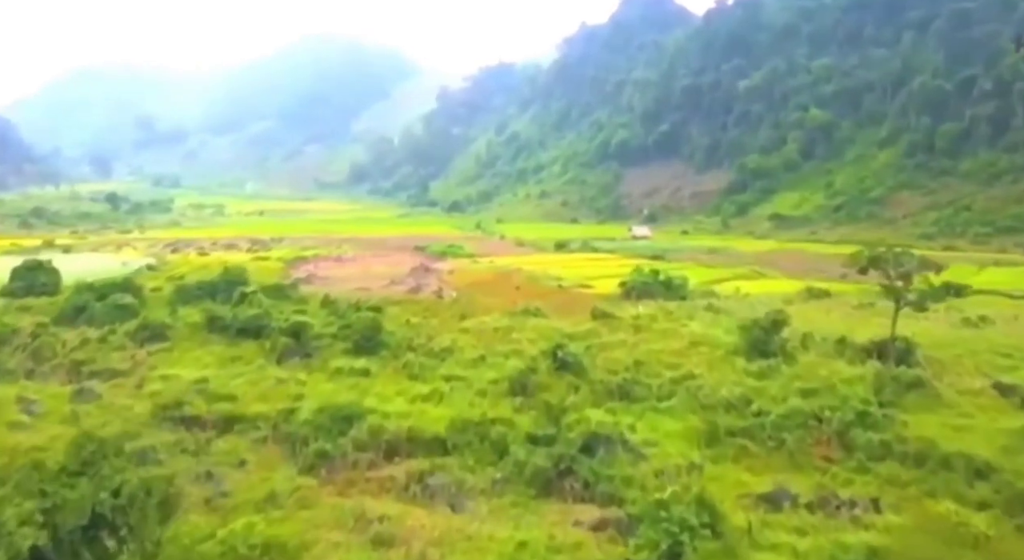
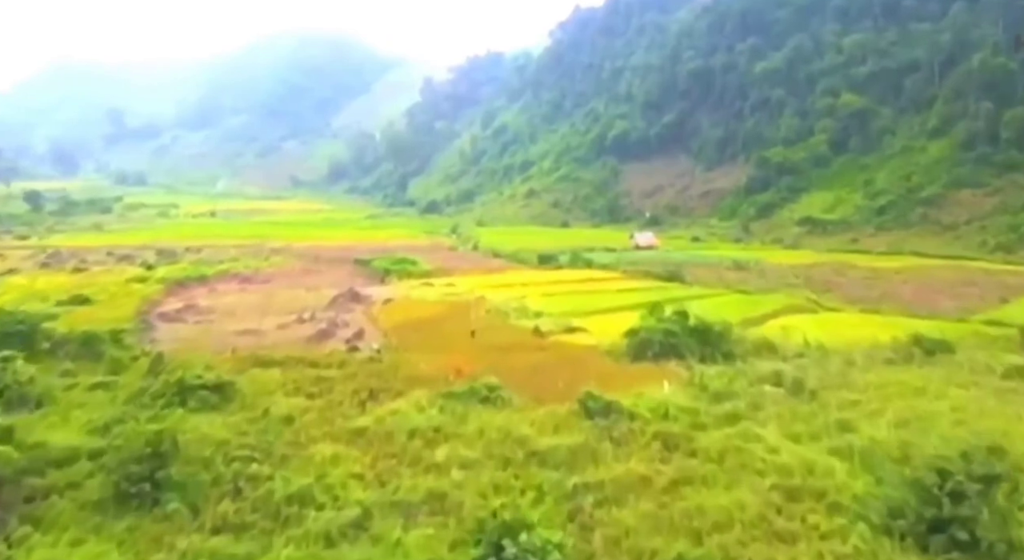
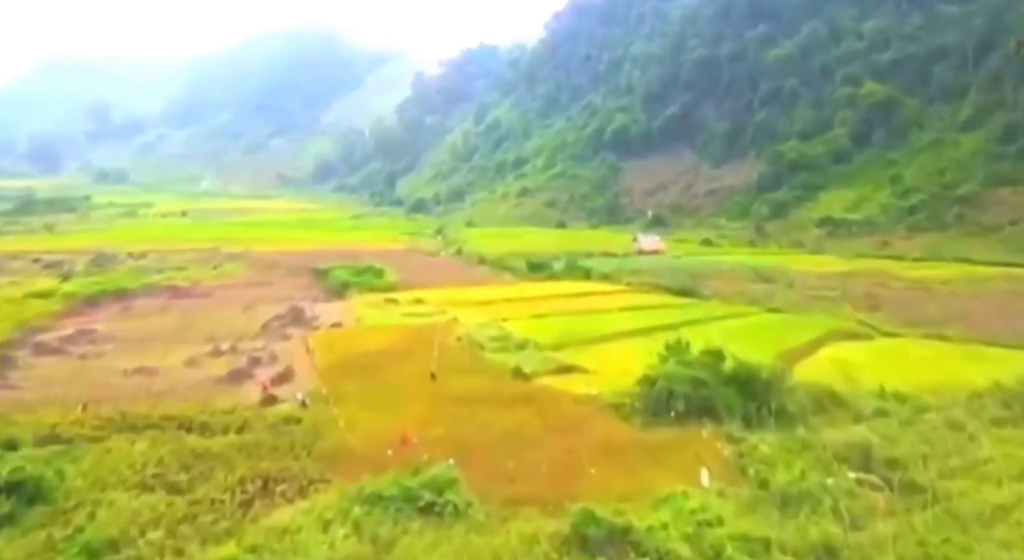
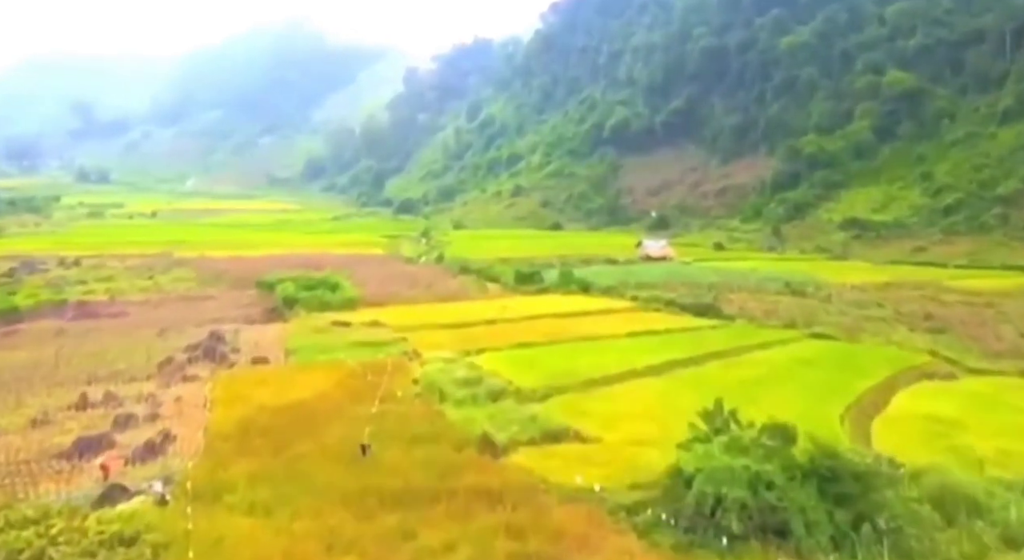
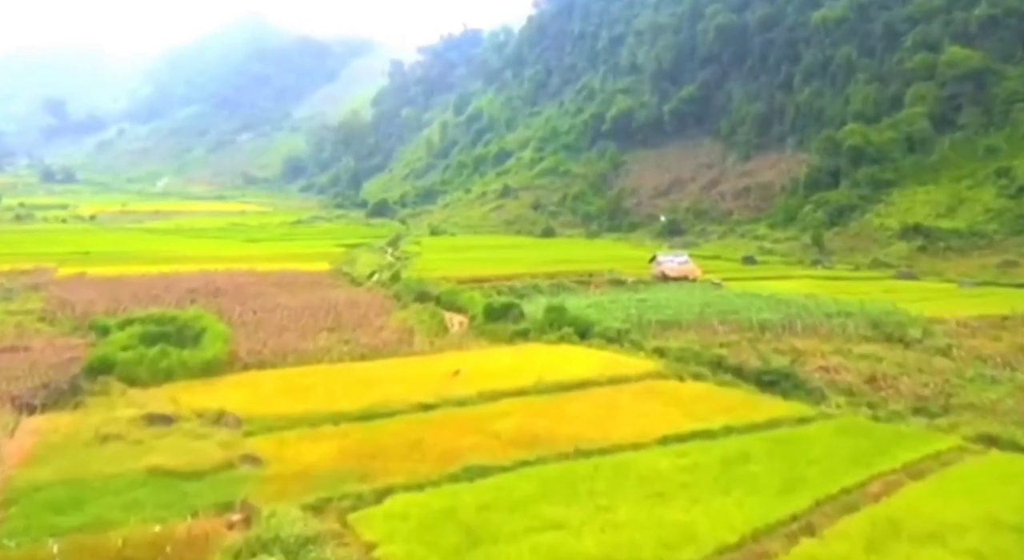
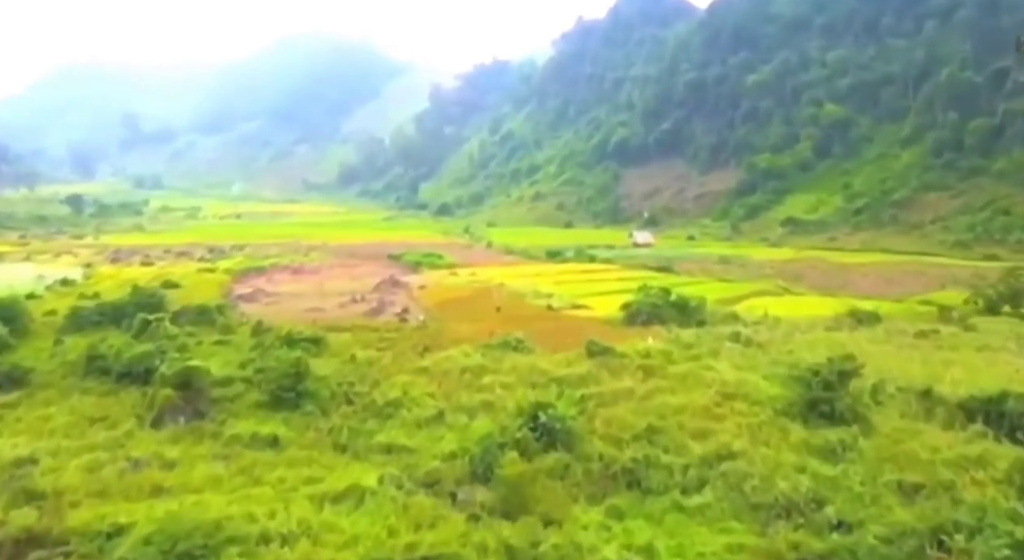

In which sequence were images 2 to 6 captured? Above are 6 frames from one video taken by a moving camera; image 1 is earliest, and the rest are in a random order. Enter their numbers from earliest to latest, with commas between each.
6, 2, 3, 4, 5
